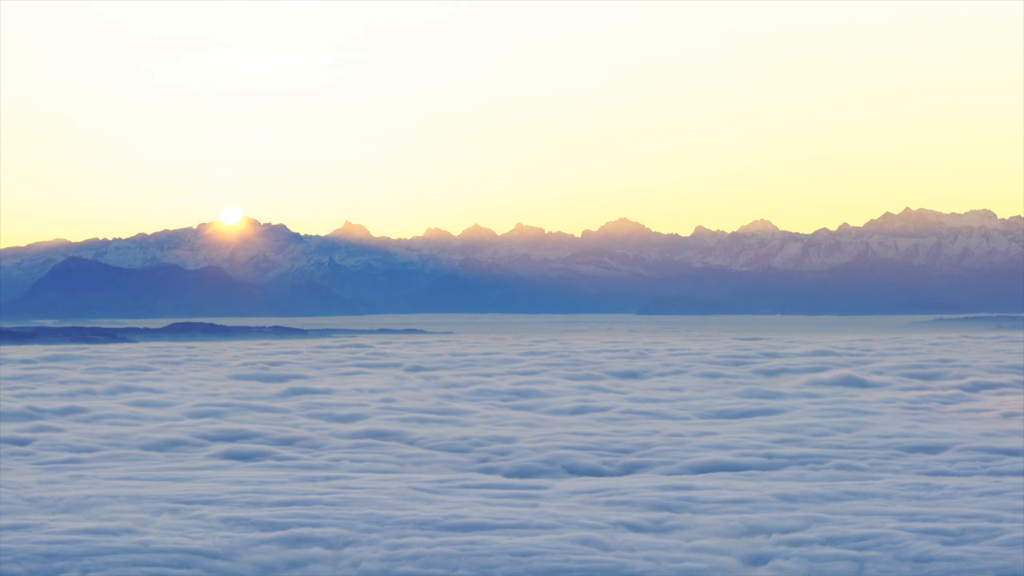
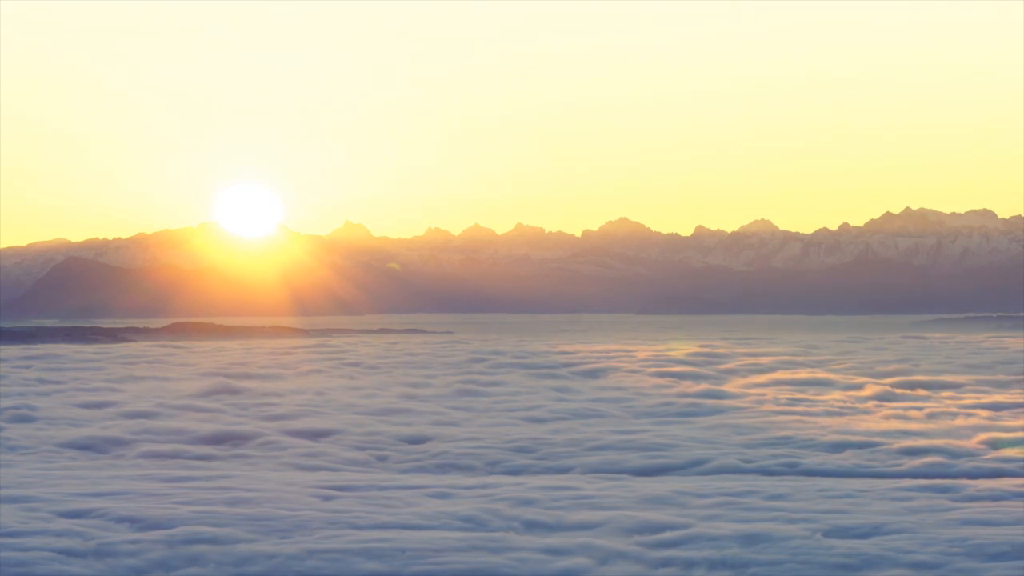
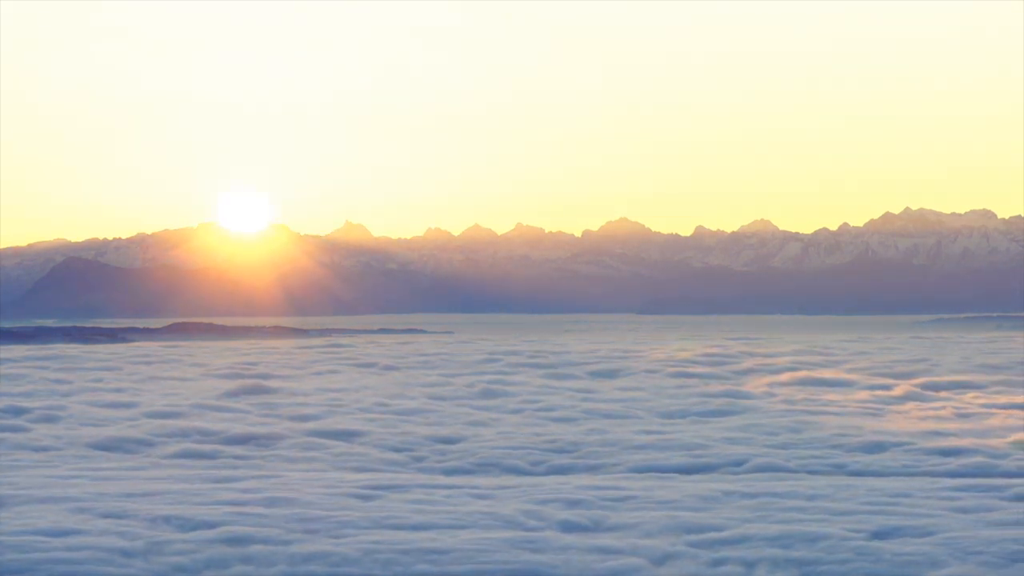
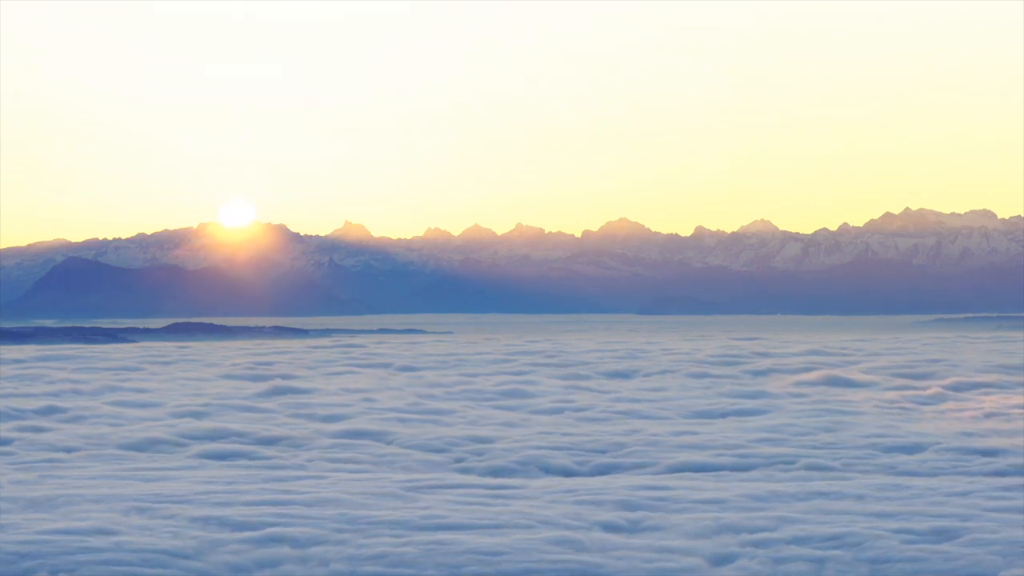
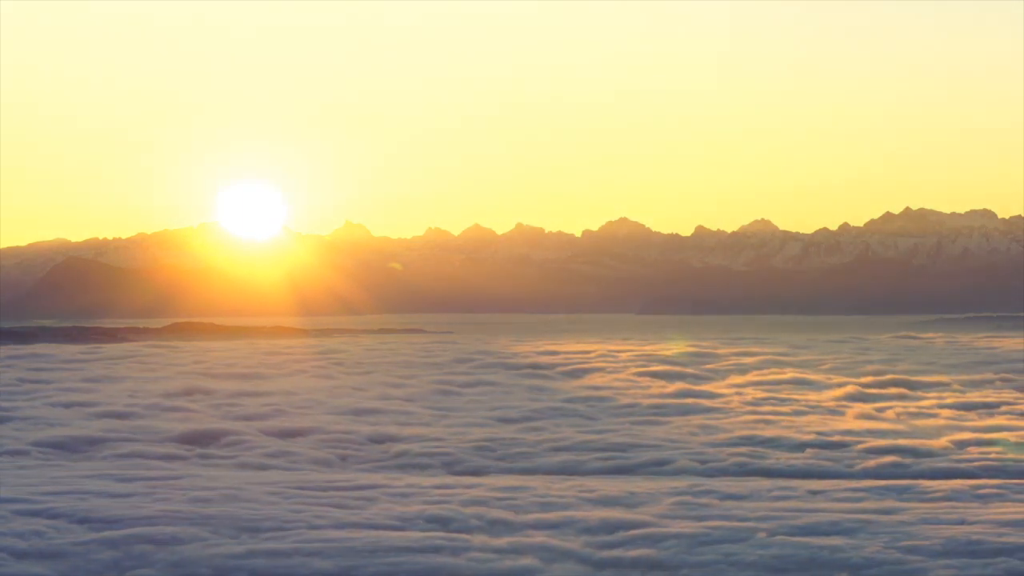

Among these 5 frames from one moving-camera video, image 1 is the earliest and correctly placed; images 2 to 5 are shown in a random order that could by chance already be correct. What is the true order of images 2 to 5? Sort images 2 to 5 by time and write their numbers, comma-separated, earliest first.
4, 3, 2, 5
